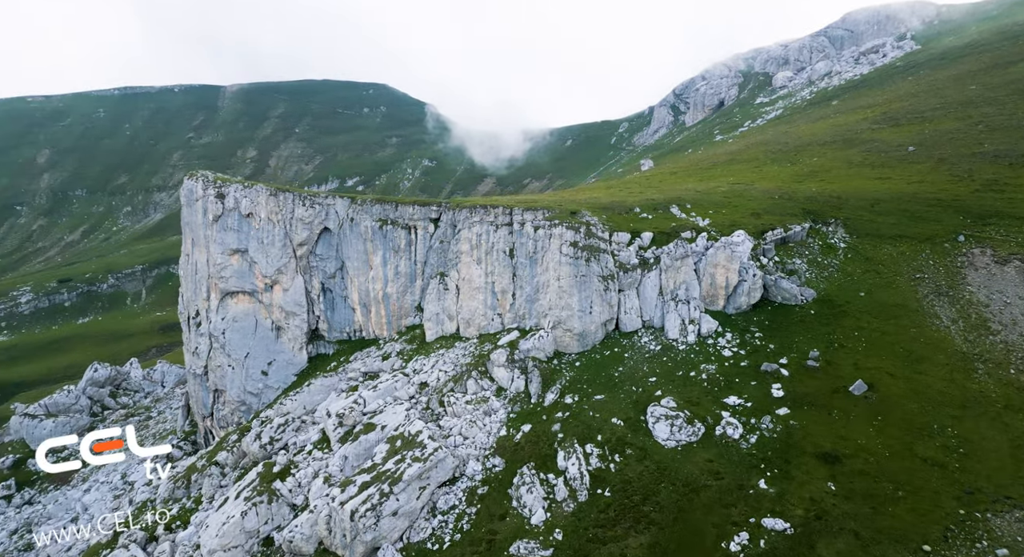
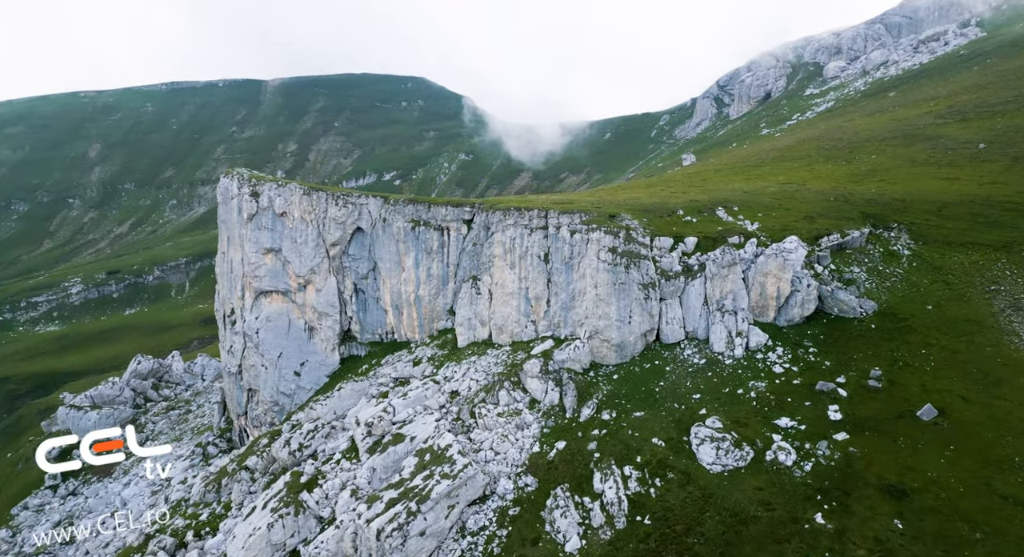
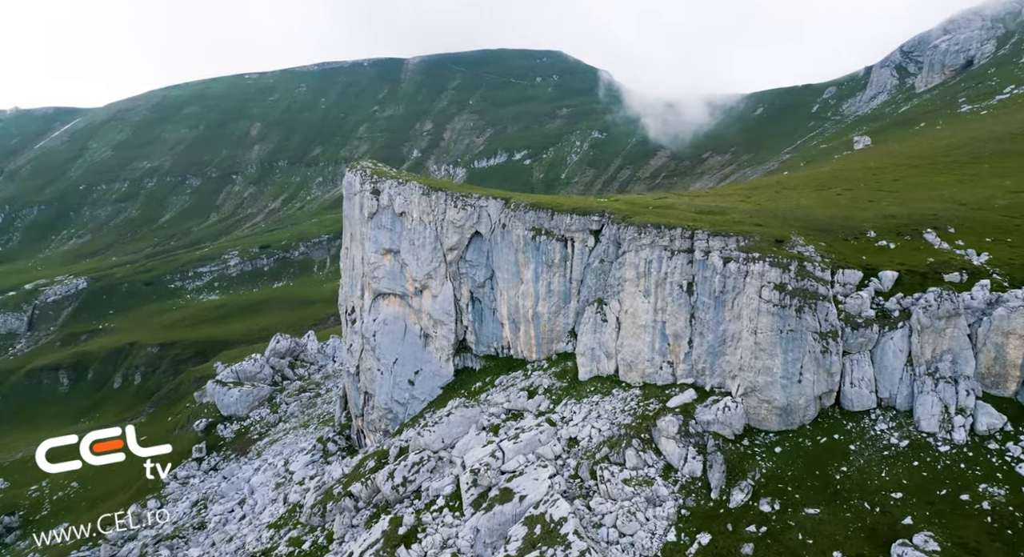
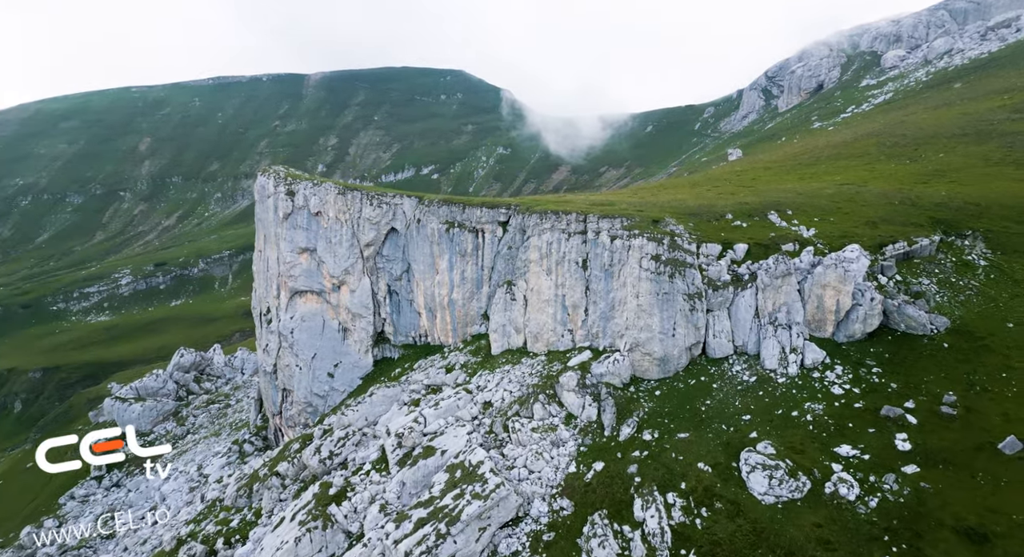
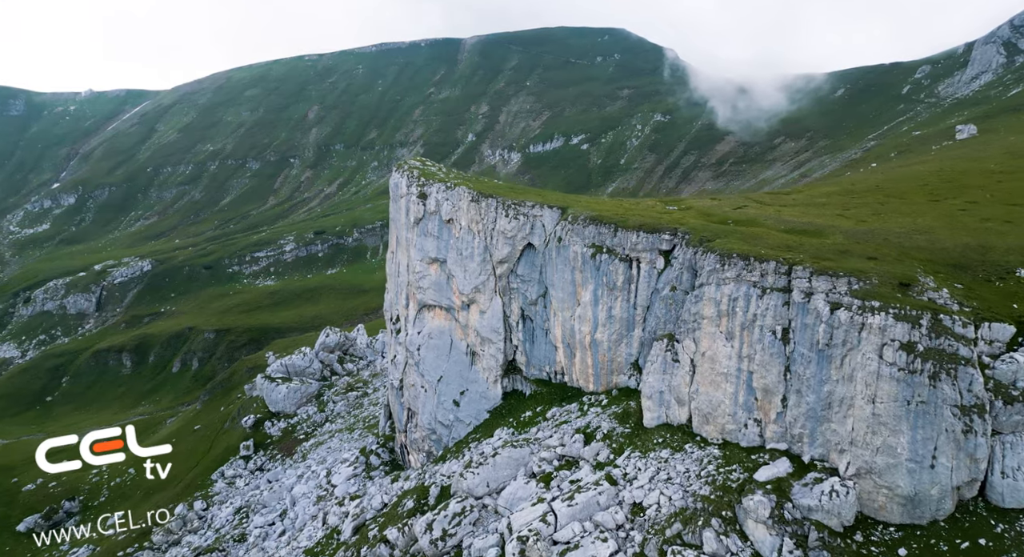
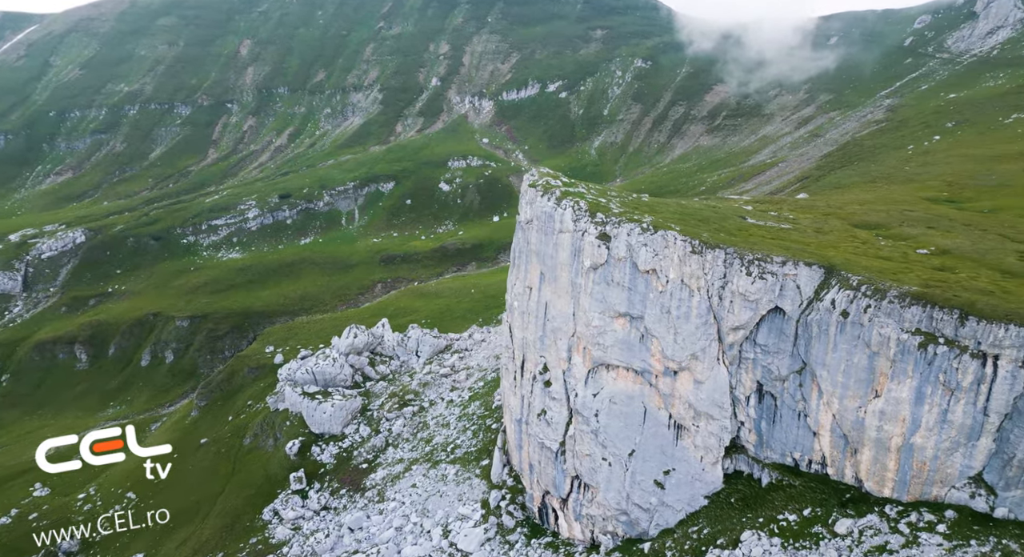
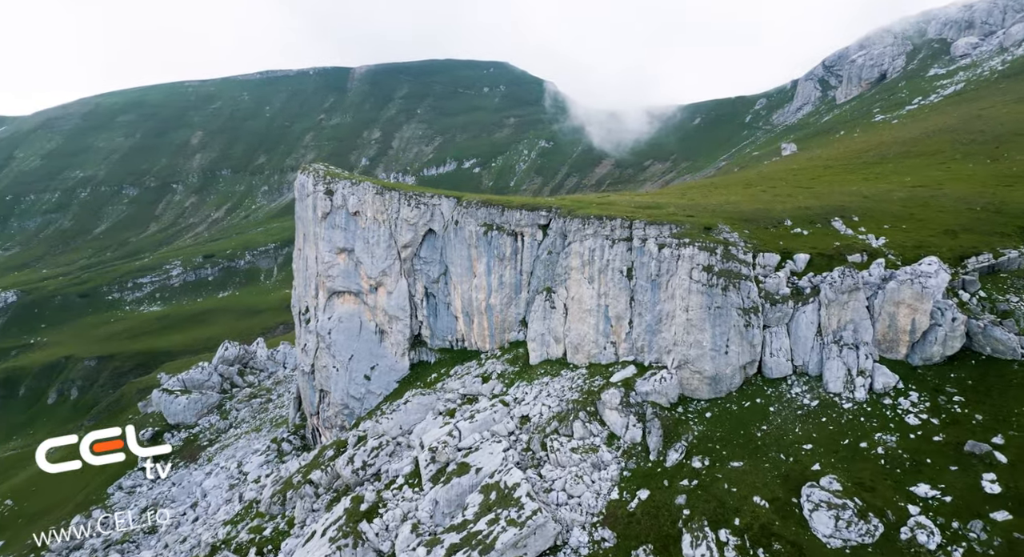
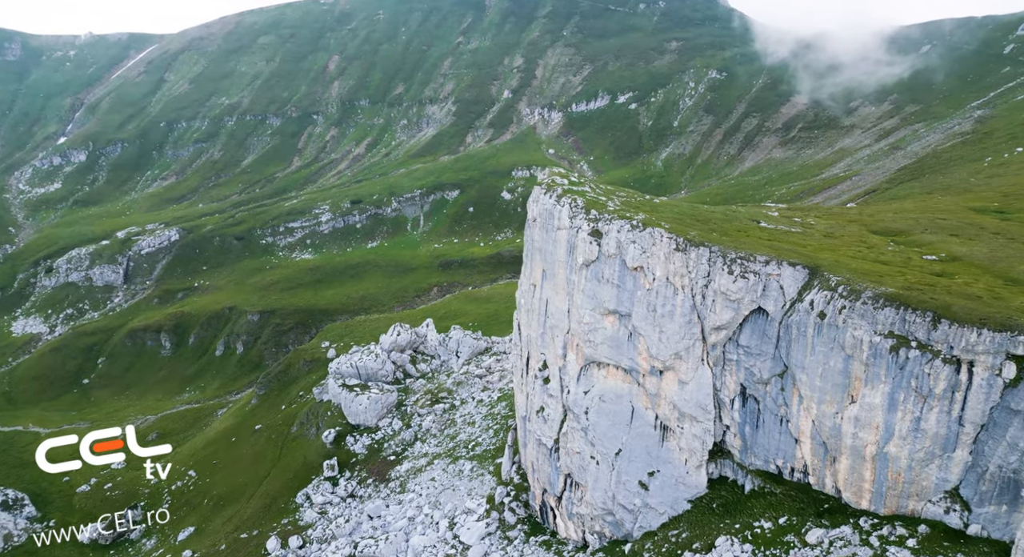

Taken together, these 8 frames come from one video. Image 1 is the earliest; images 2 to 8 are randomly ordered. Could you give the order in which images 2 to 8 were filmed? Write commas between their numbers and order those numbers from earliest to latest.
2, 4, 7, 3, 5, 8, 6
